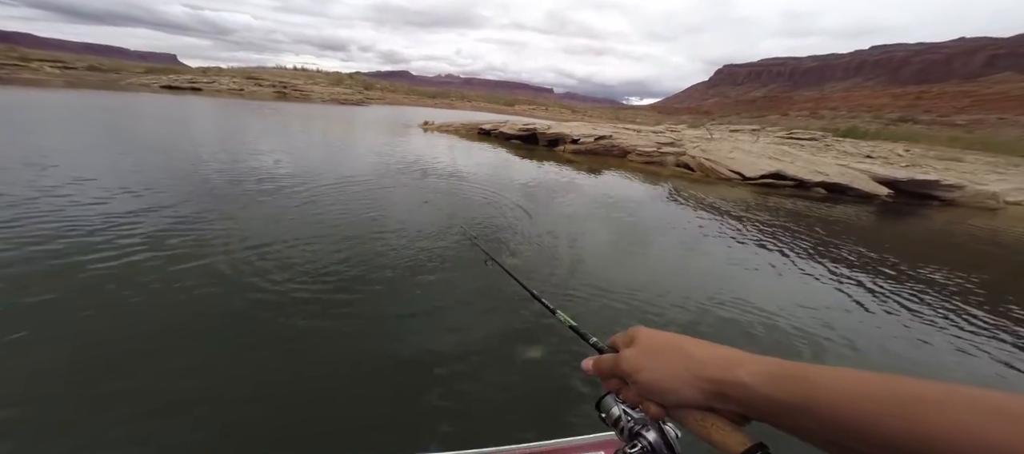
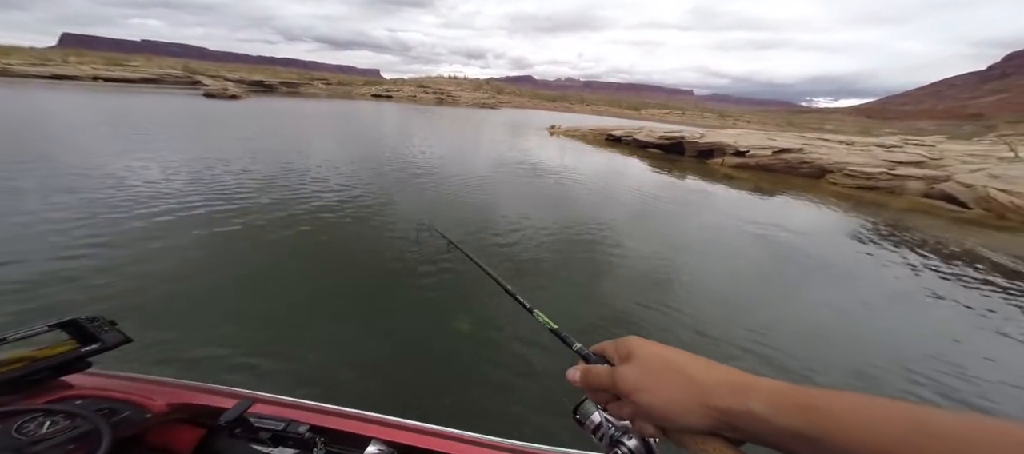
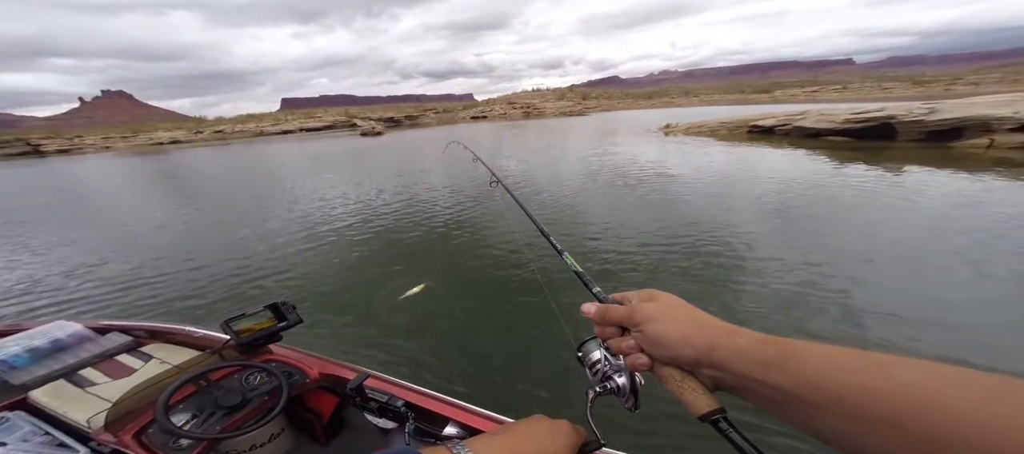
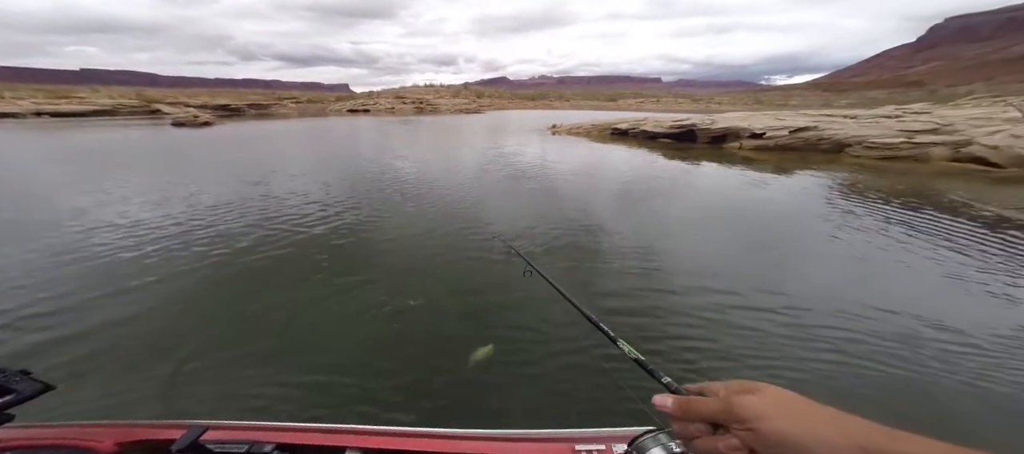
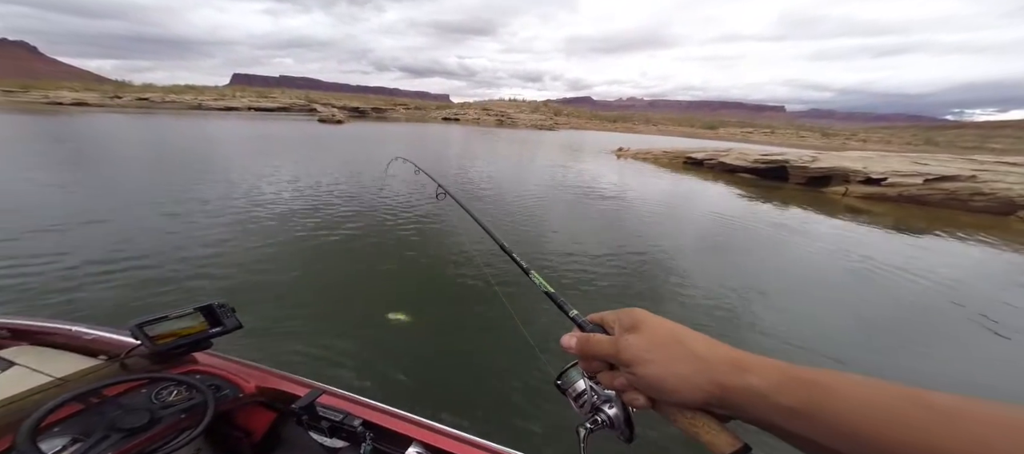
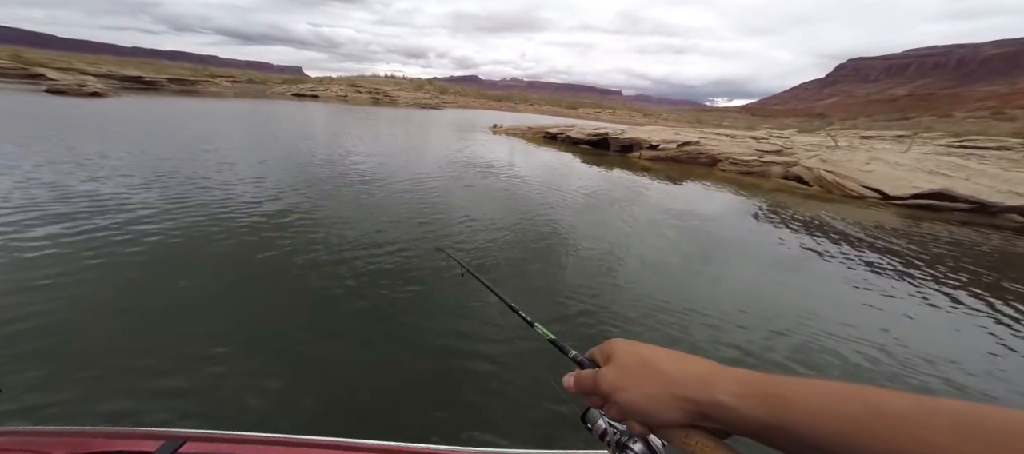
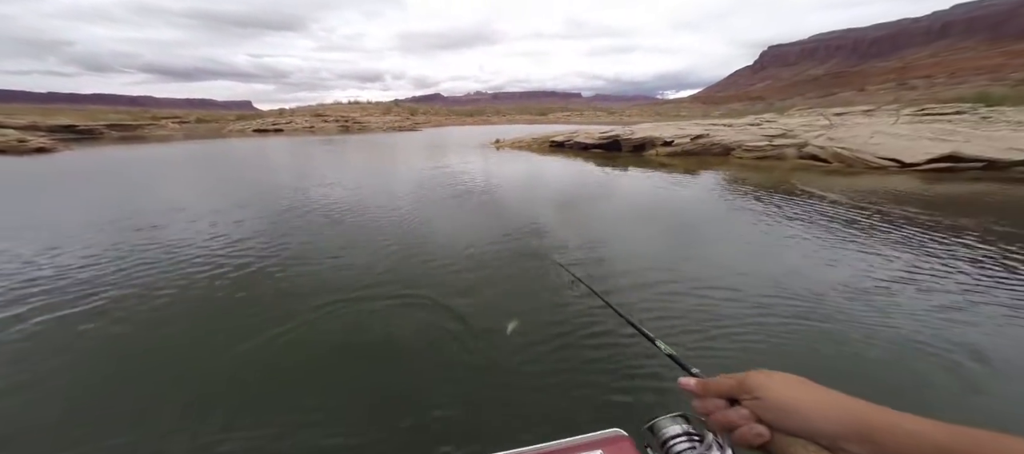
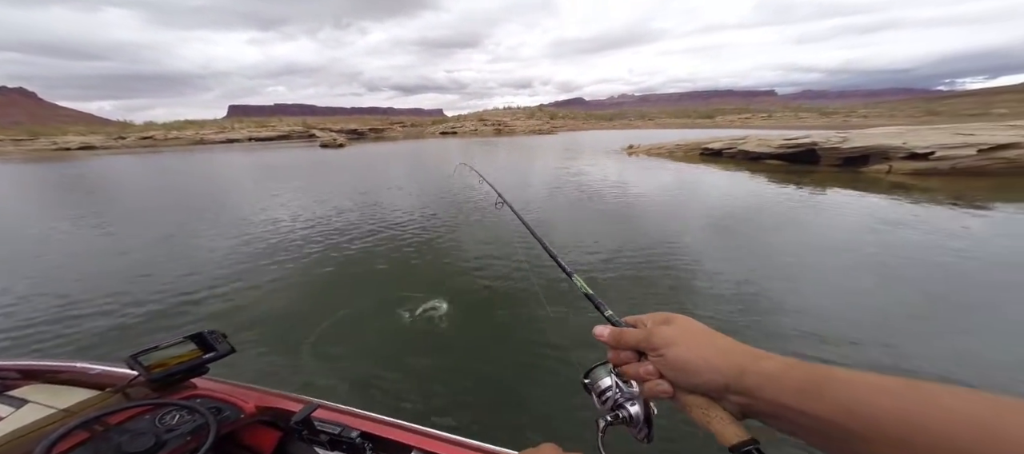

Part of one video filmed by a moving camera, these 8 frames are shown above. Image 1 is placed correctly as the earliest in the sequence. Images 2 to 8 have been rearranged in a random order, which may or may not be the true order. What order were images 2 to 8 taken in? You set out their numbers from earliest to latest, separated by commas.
6, 2, 5, 3, 8, 4, 7
